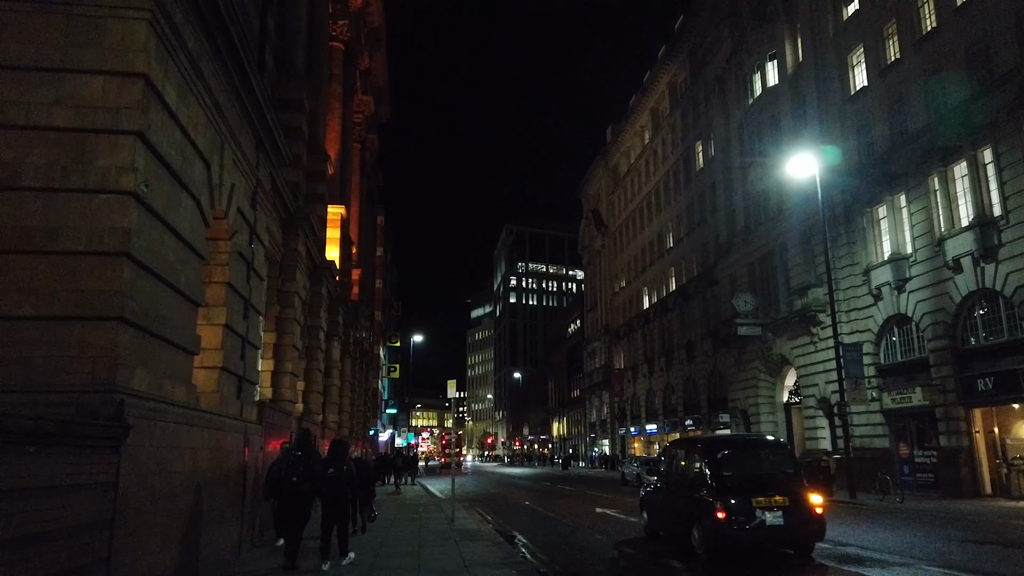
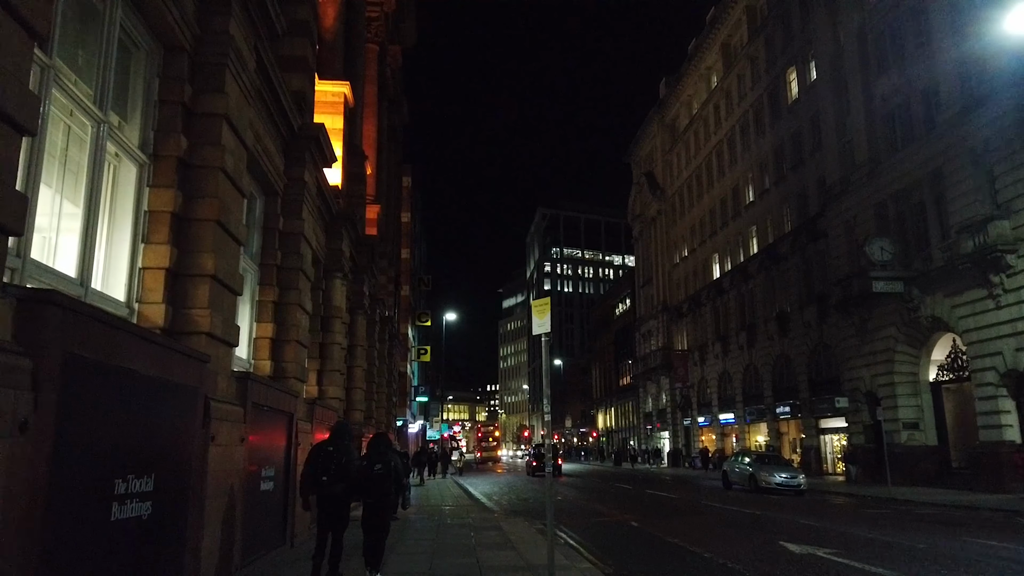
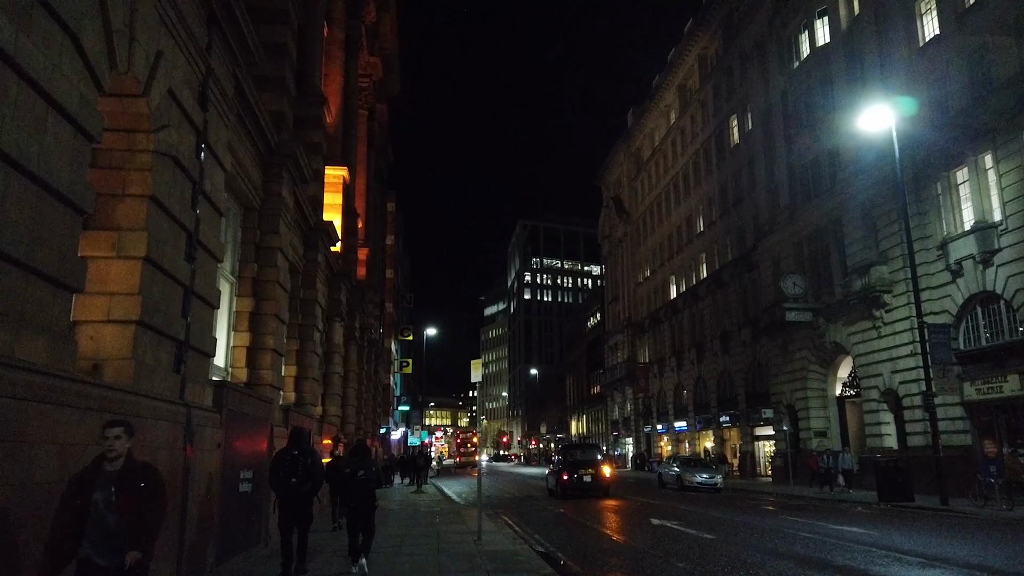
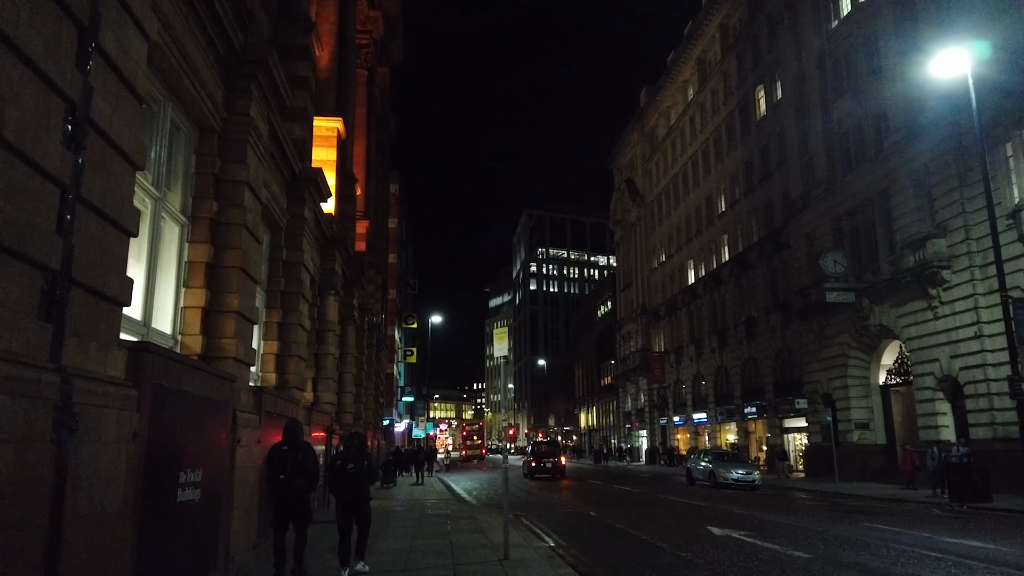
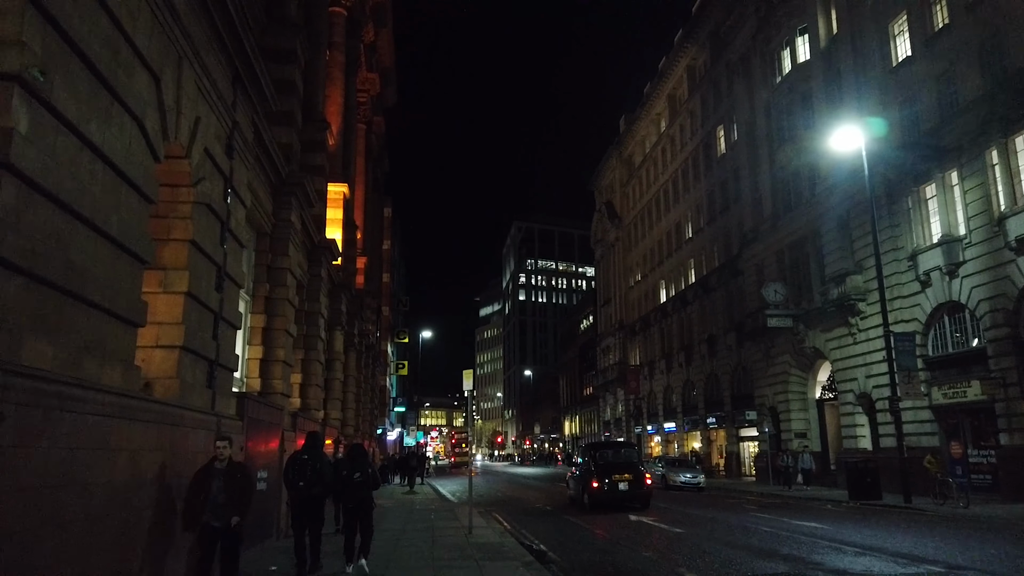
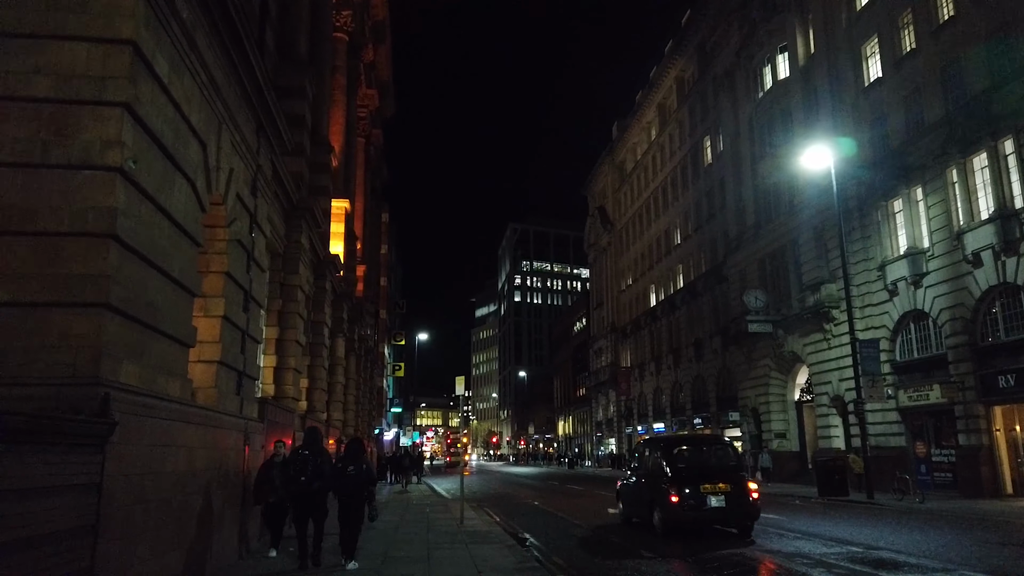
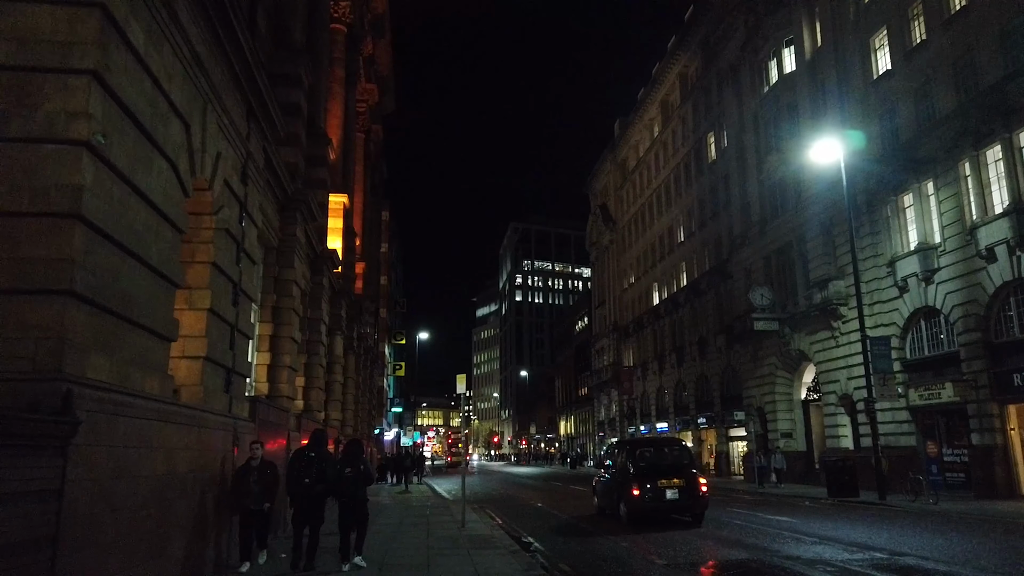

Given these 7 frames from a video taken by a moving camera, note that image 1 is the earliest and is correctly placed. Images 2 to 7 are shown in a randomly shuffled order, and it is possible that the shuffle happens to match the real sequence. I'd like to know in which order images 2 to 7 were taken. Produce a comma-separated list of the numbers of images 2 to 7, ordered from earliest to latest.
6, 7, 5, 3, 4, 2
